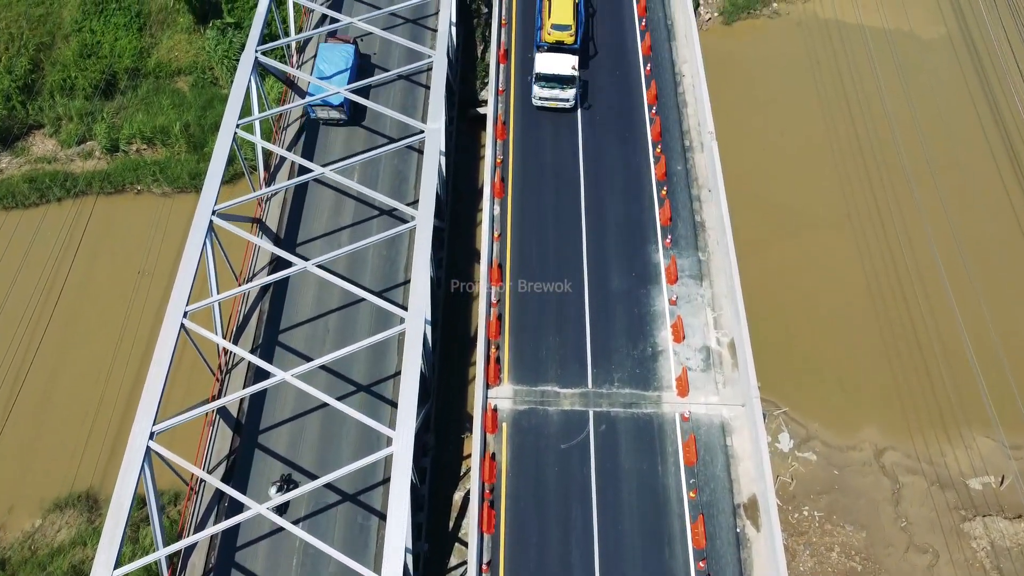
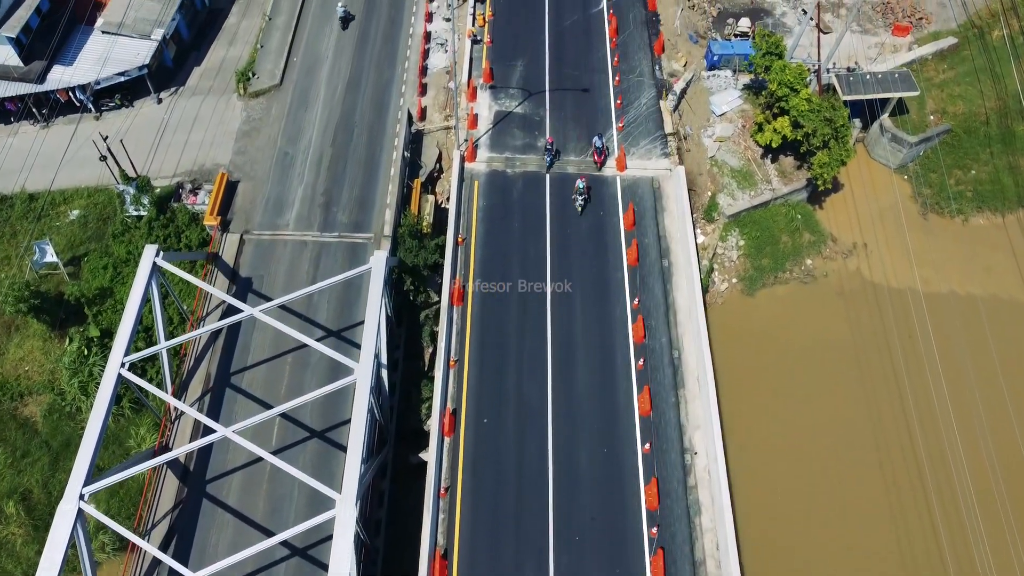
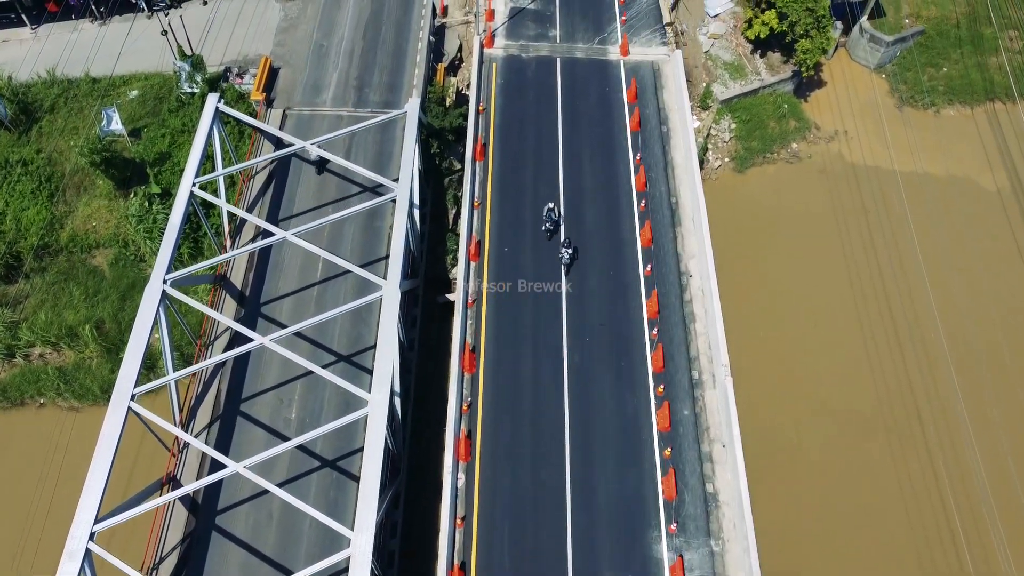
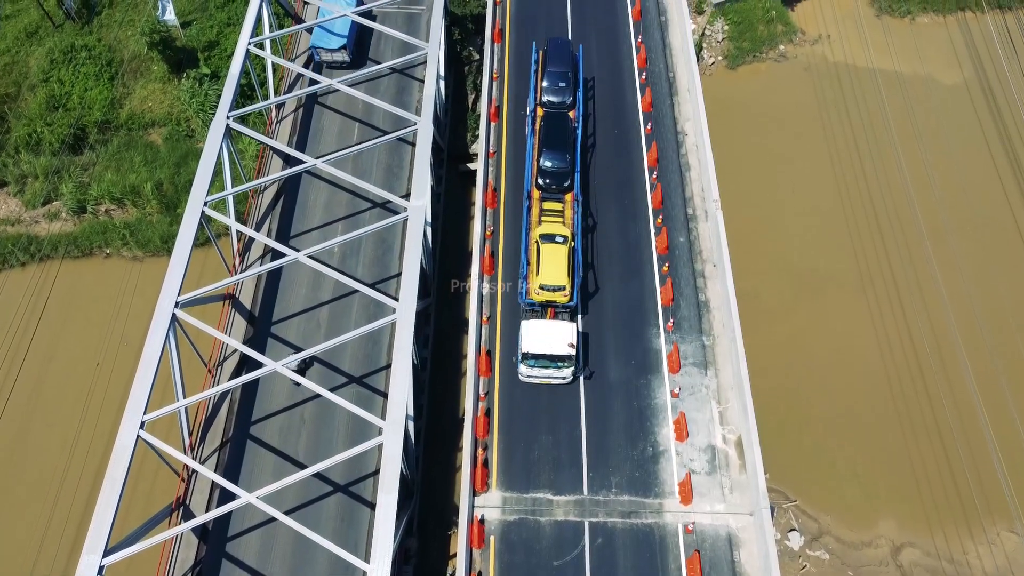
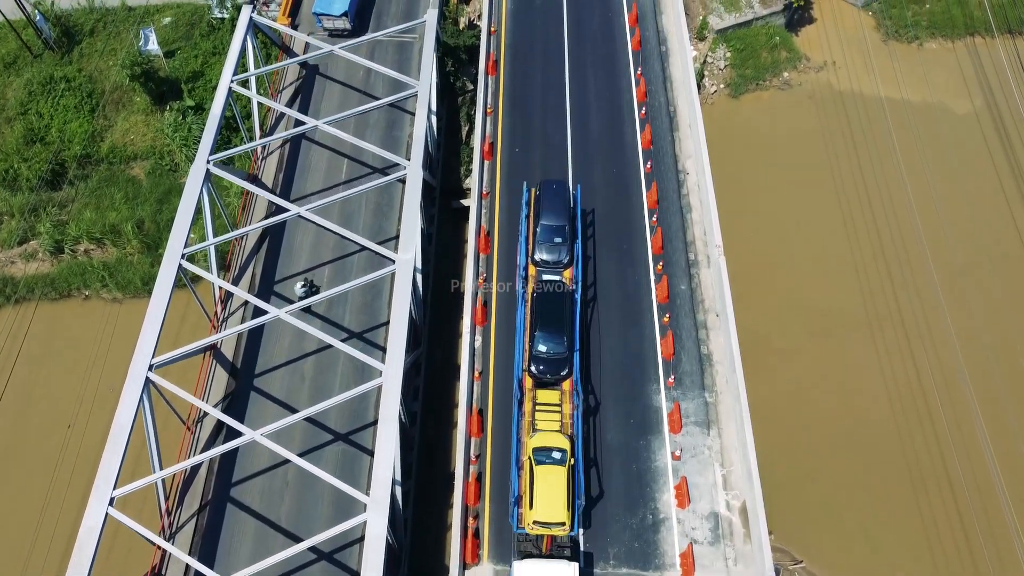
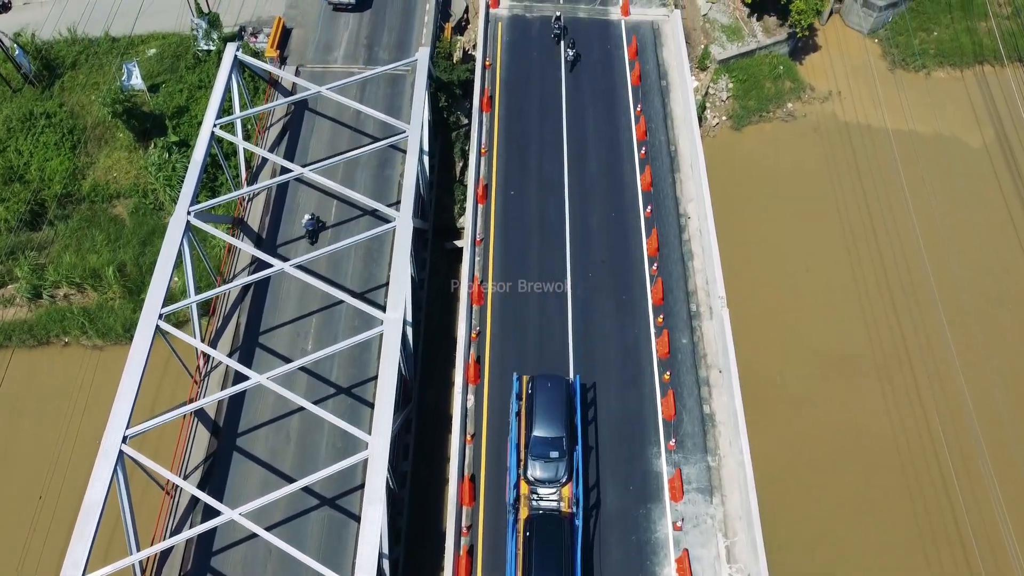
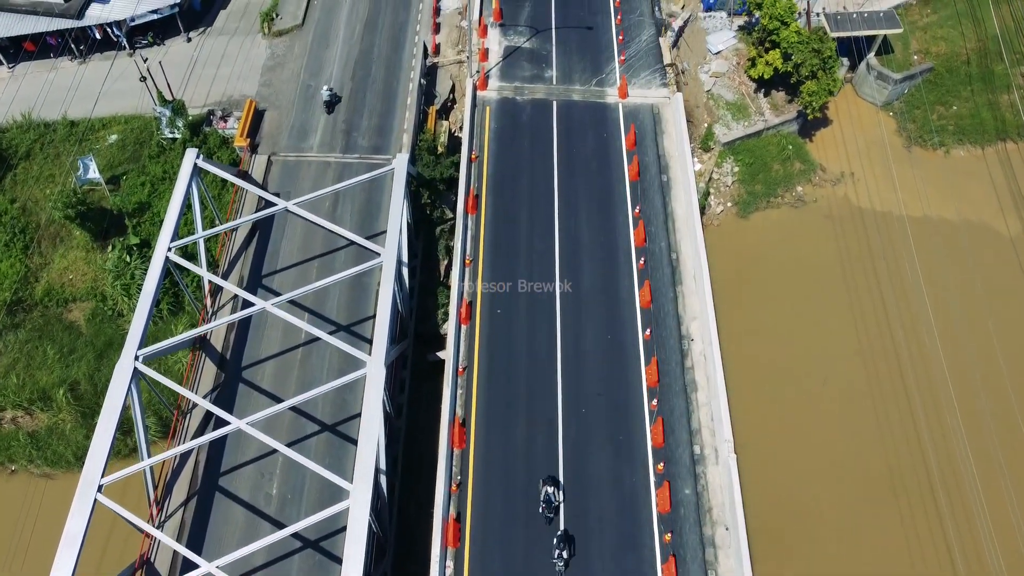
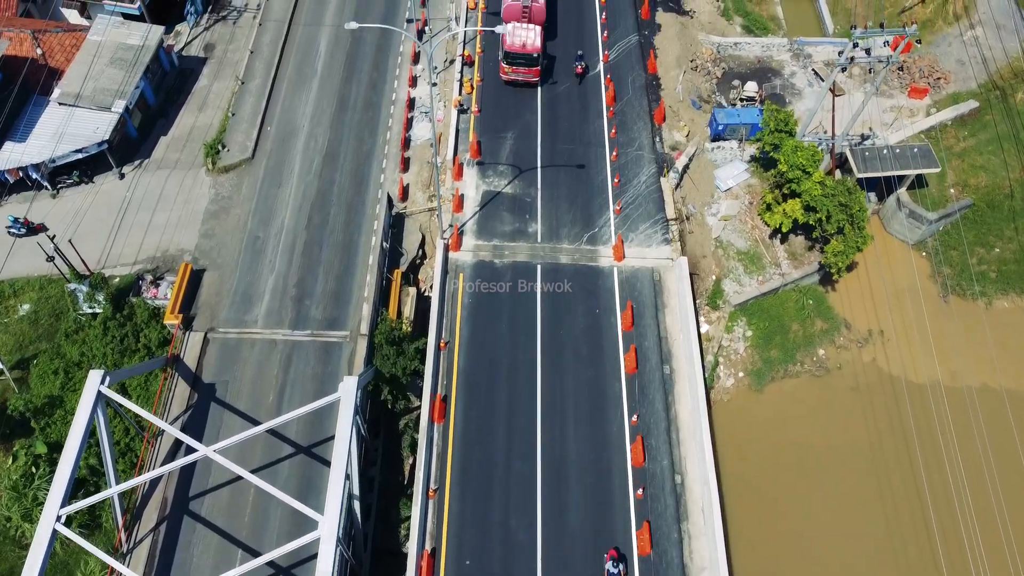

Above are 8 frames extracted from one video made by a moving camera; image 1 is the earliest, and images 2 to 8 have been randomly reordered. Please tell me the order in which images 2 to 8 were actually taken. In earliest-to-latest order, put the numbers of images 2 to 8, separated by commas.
4, 5, 6, 3, 7, 2, 8
